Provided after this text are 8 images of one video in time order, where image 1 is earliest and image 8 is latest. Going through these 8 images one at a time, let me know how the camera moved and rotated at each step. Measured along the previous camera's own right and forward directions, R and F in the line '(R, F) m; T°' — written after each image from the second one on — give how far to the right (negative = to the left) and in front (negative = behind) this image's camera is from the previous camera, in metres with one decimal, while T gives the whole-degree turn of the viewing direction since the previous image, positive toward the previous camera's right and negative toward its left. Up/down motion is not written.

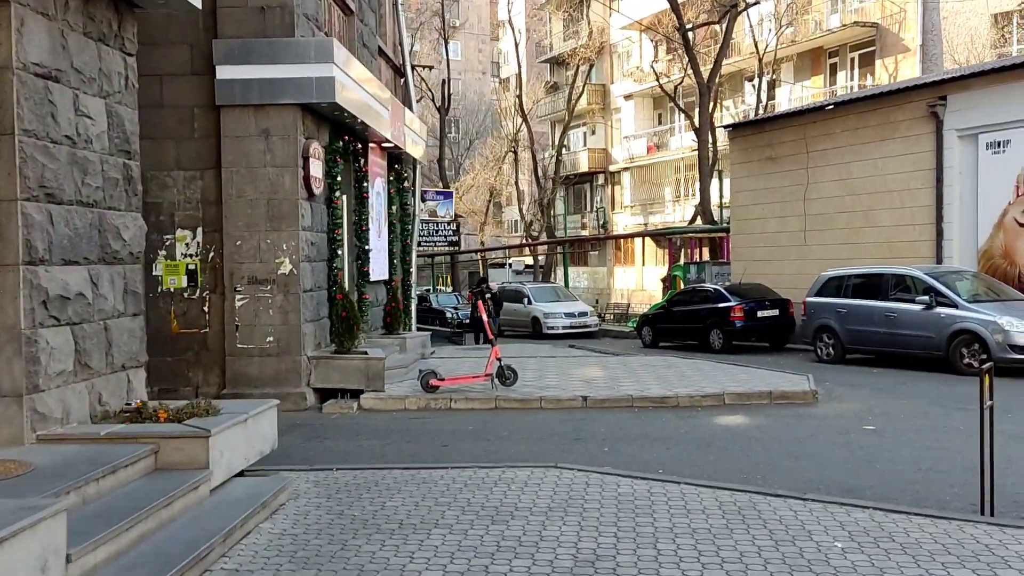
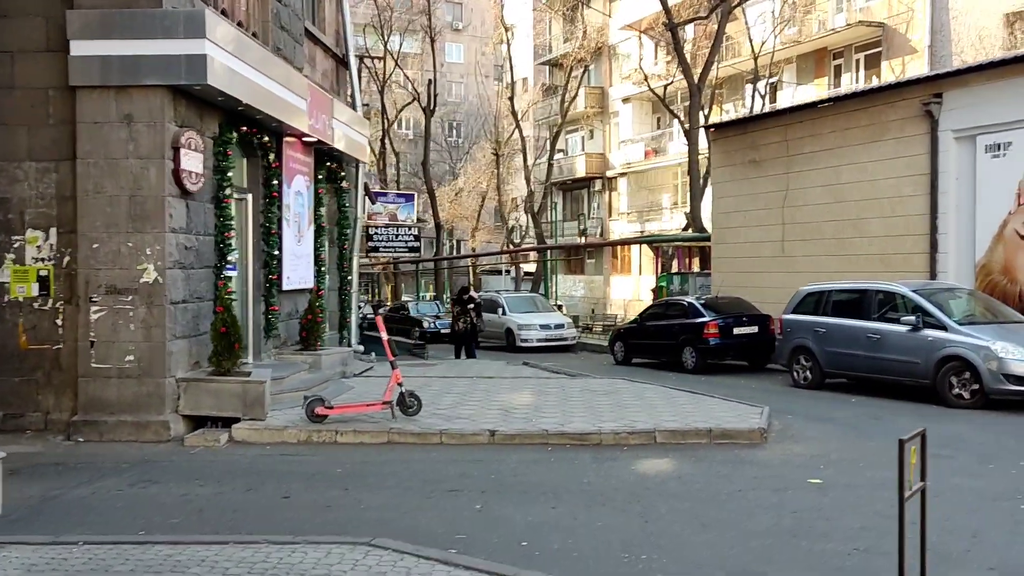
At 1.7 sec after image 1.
(+1.1, +1.5) m; -1°
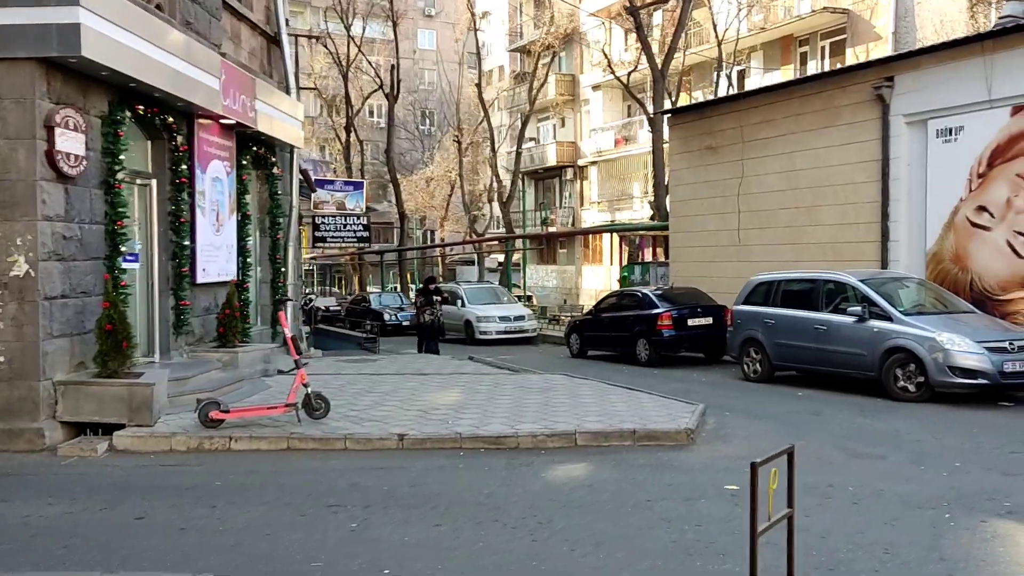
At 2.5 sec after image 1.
(+0.7, +0.7) m; +1°
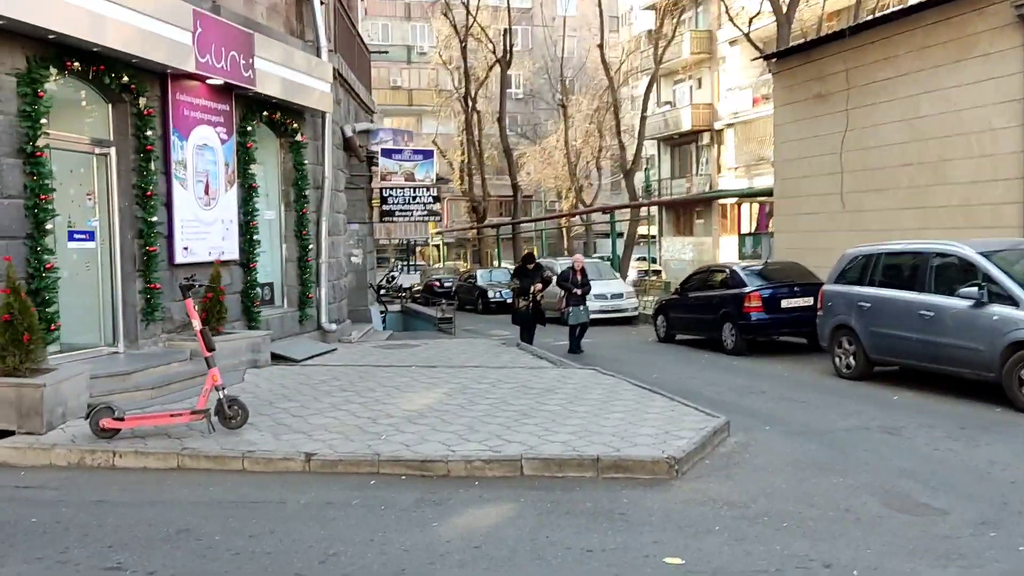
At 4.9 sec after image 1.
(+1.6, +2.1) m; -10°
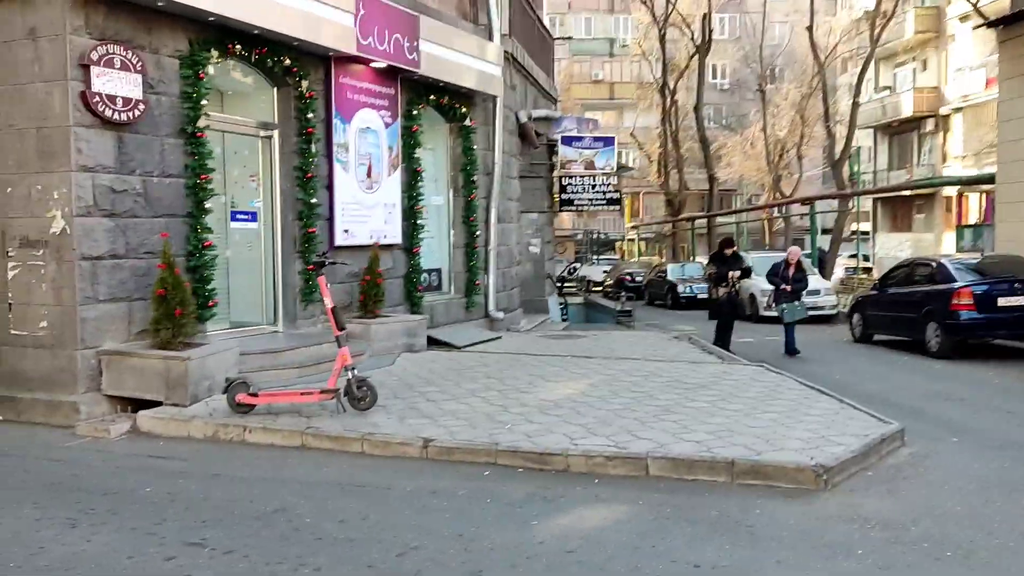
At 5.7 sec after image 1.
(+0.5, +0.6) m; -13°
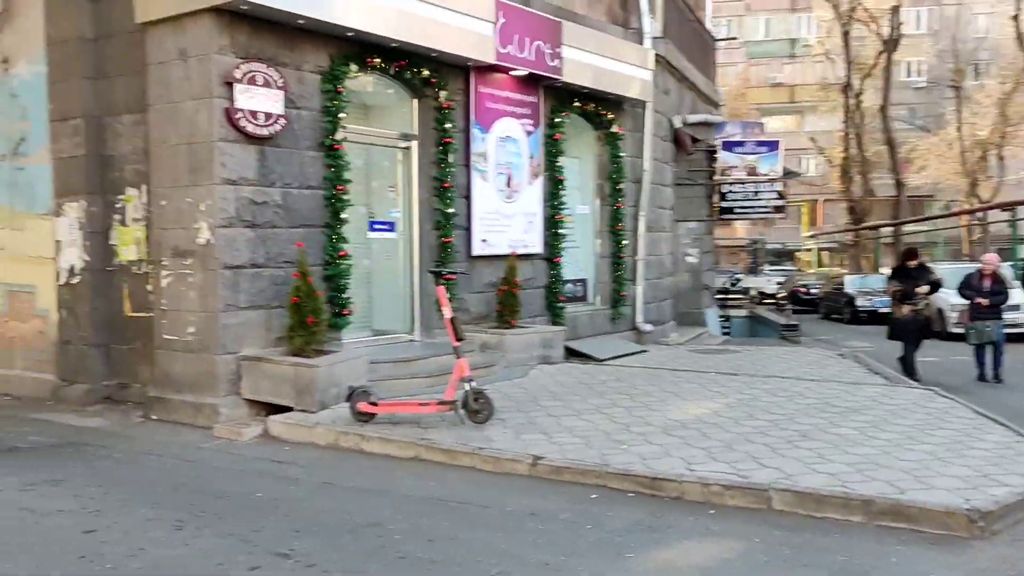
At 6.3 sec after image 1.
(+0.4, +0.3) m; -11°
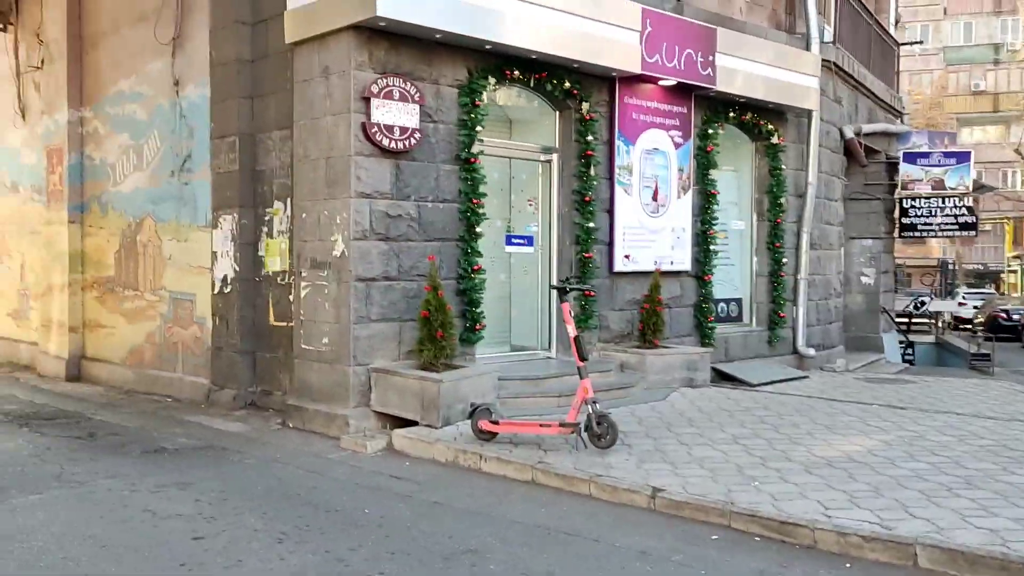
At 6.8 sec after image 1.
(+0.3, +0.3) m; -11°
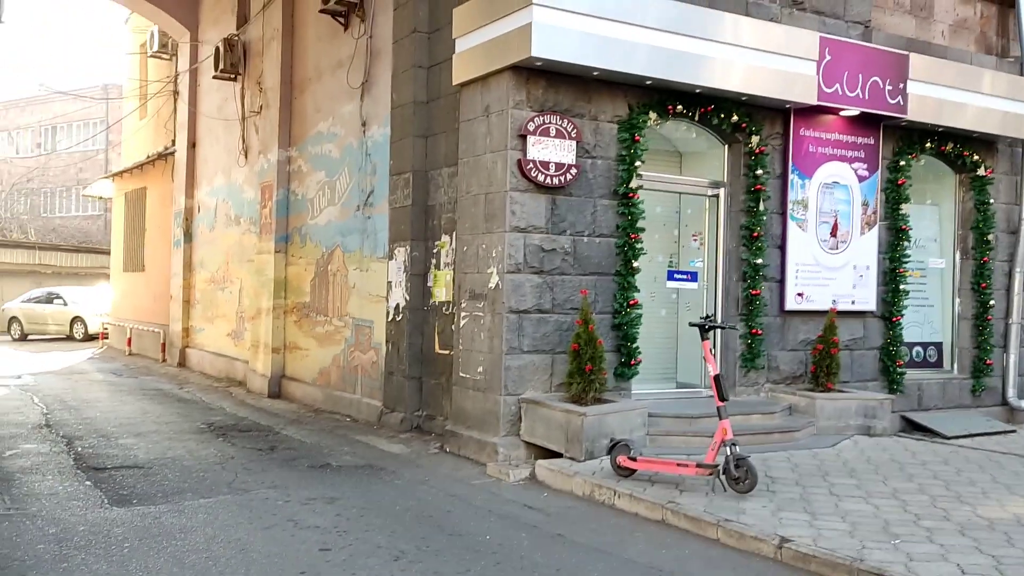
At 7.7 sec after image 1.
(+0.5, 0.0) m; -13°
